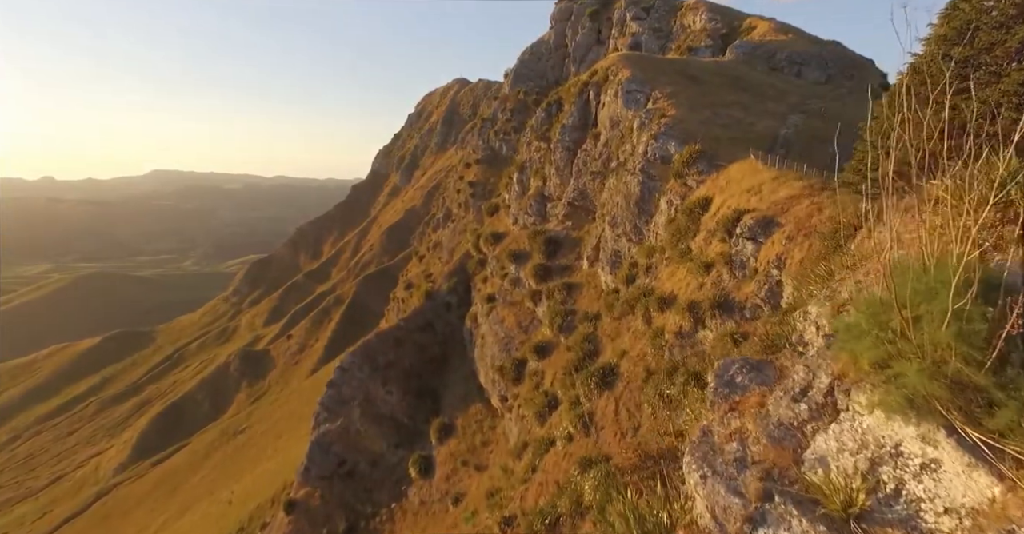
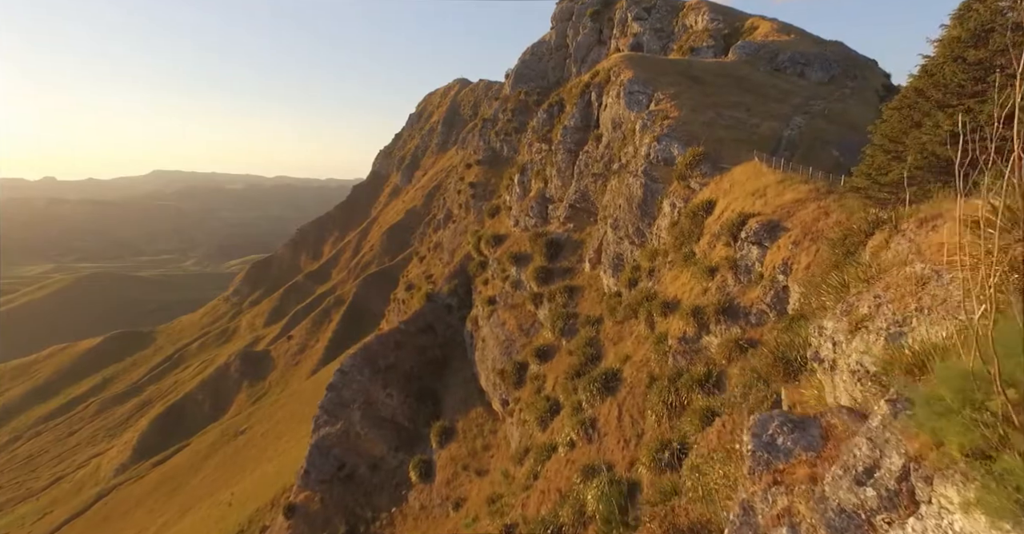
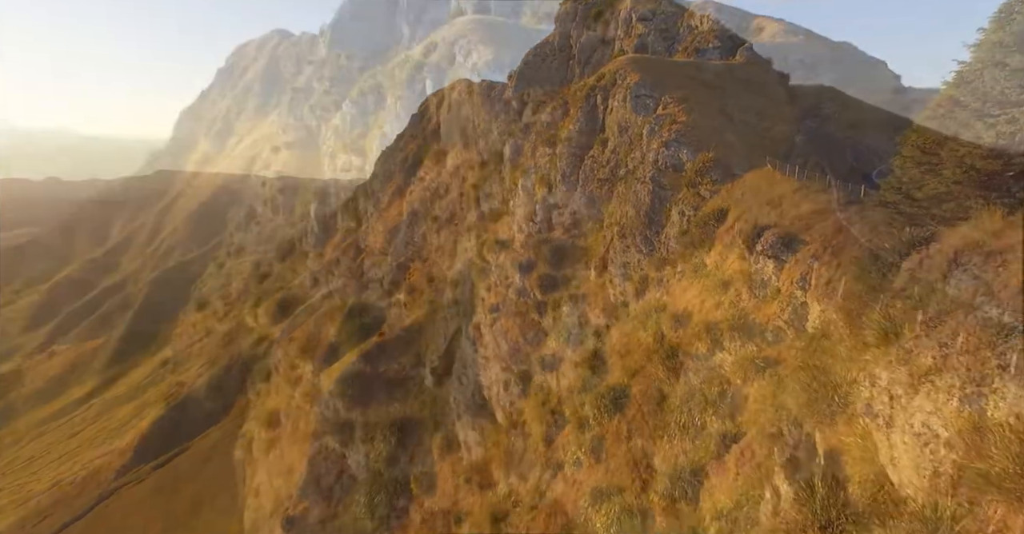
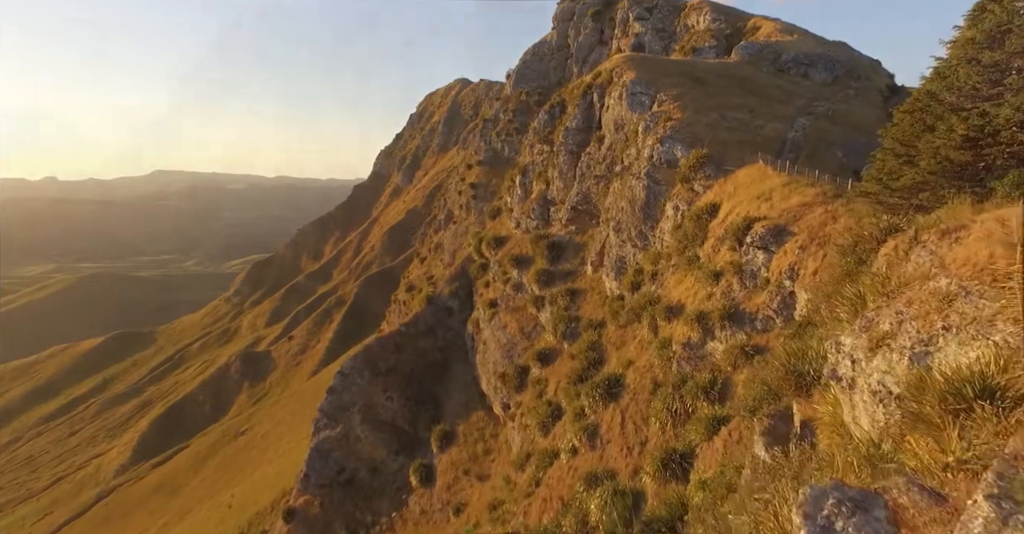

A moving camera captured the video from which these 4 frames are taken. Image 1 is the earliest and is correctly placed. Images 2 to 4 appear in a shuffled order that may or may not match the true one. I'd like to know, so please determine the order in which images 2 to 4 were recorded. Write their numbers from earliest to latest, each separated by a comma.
2, 4, 3
